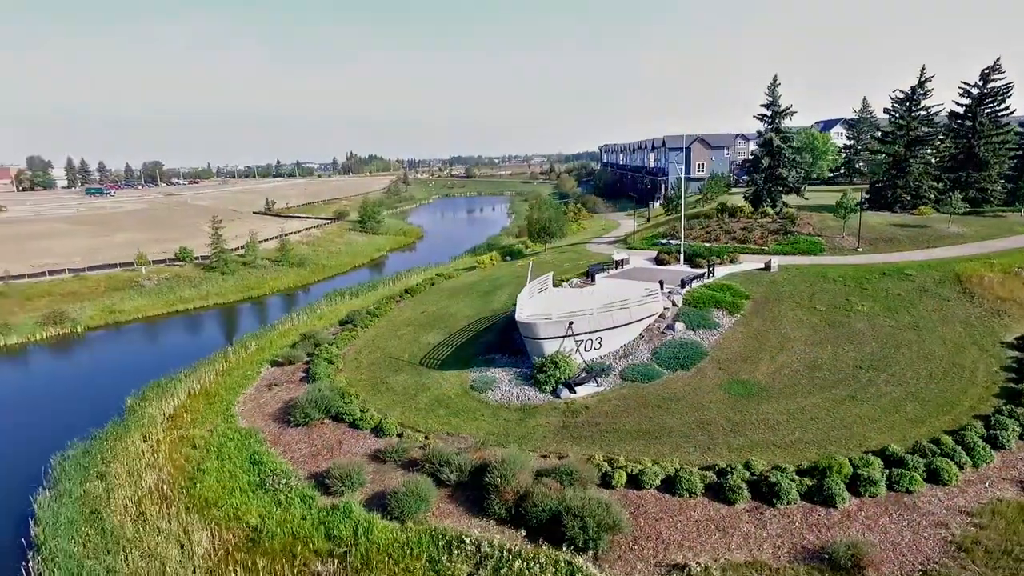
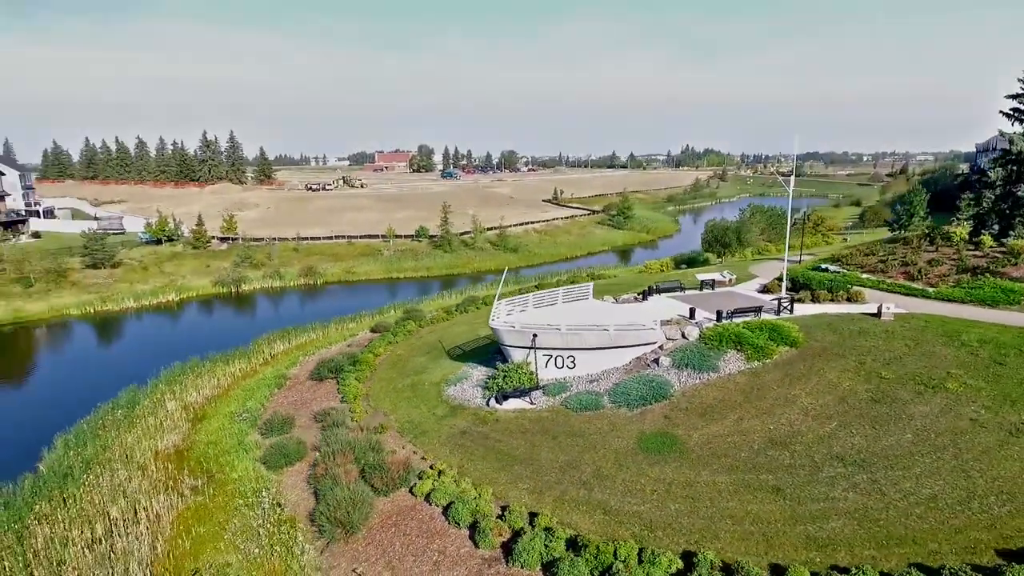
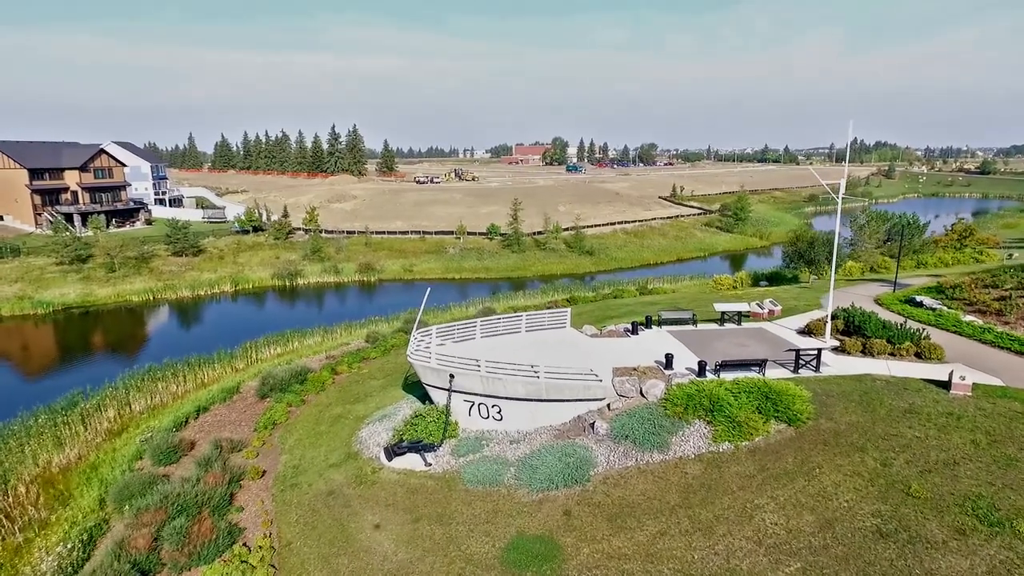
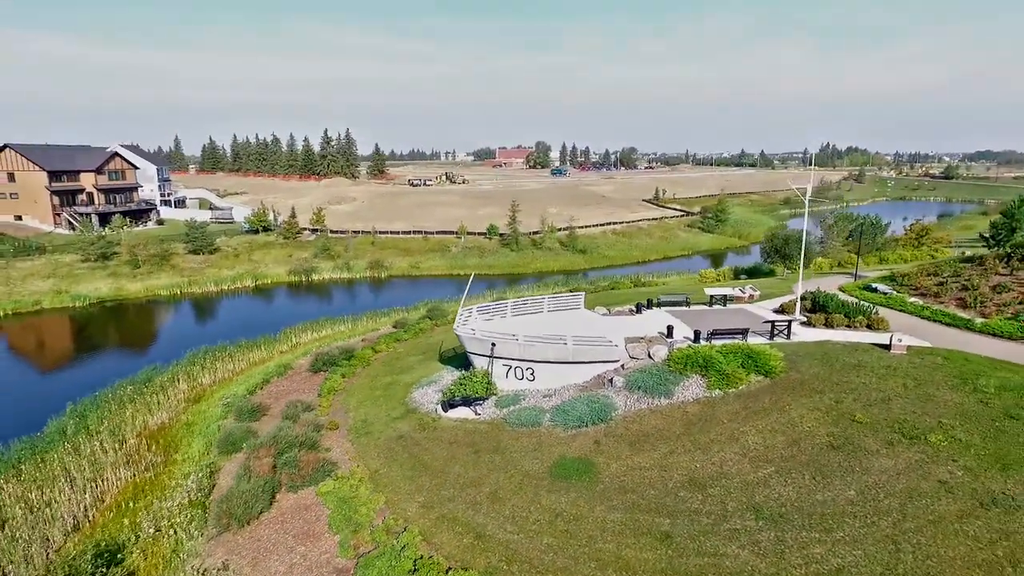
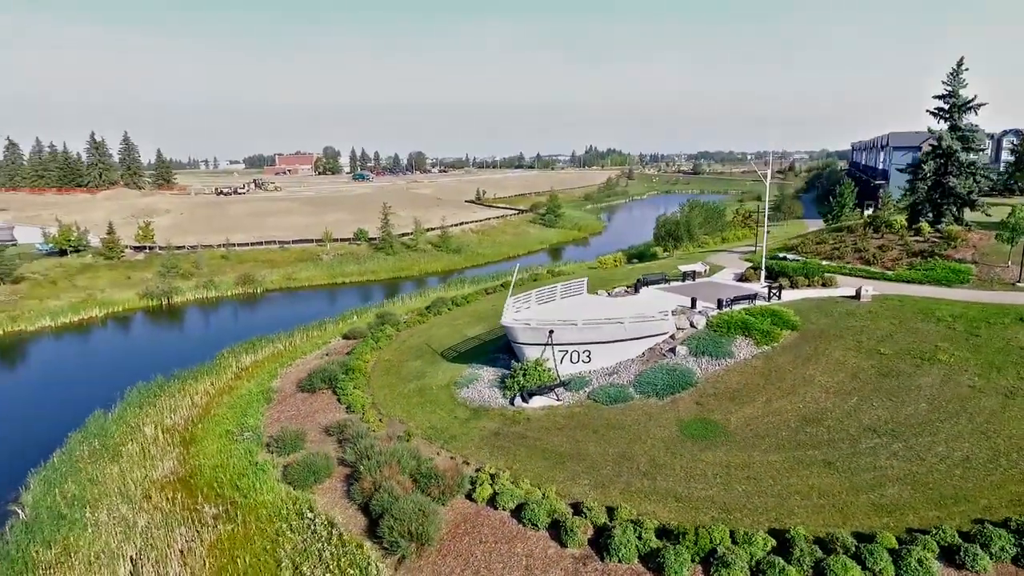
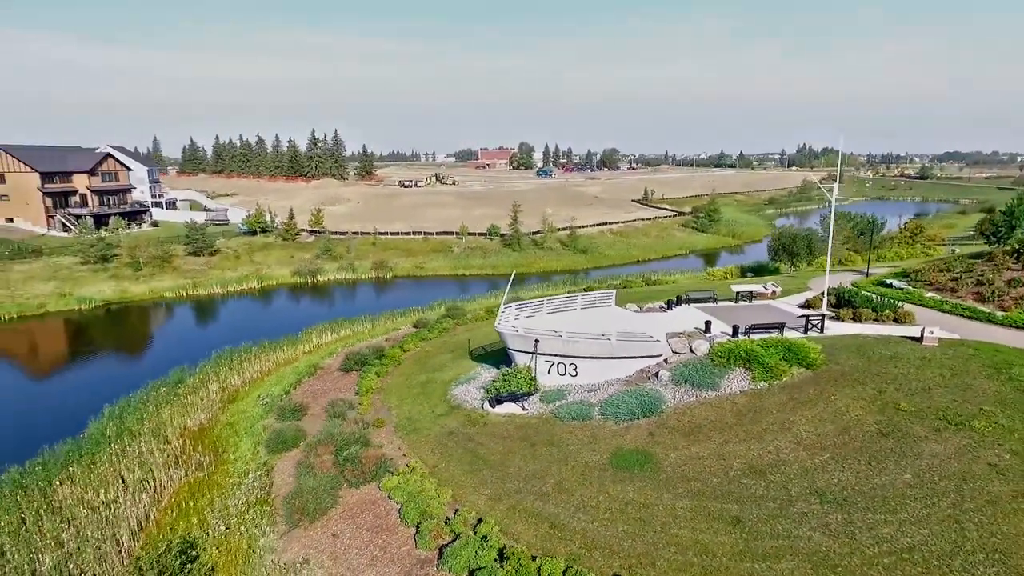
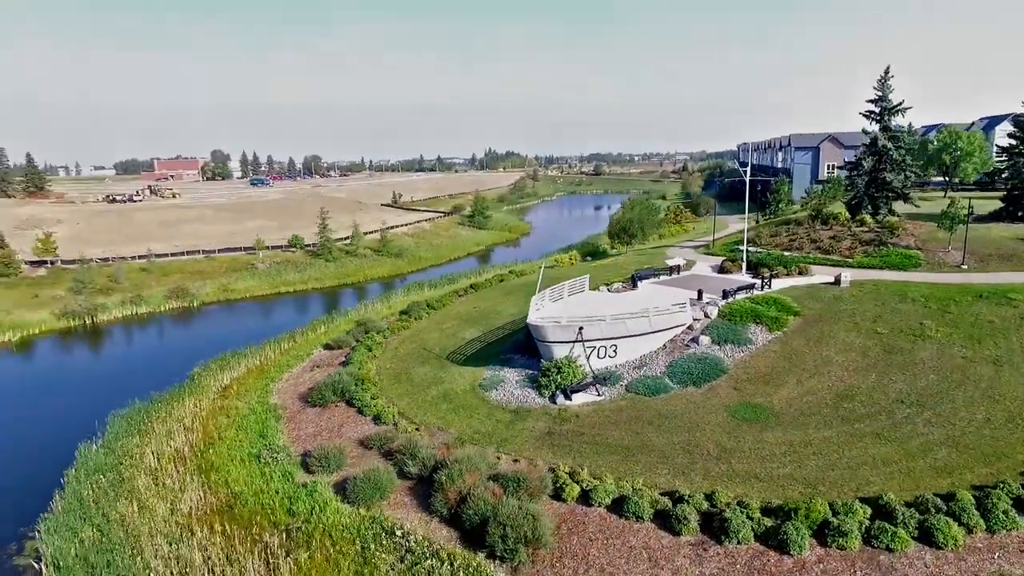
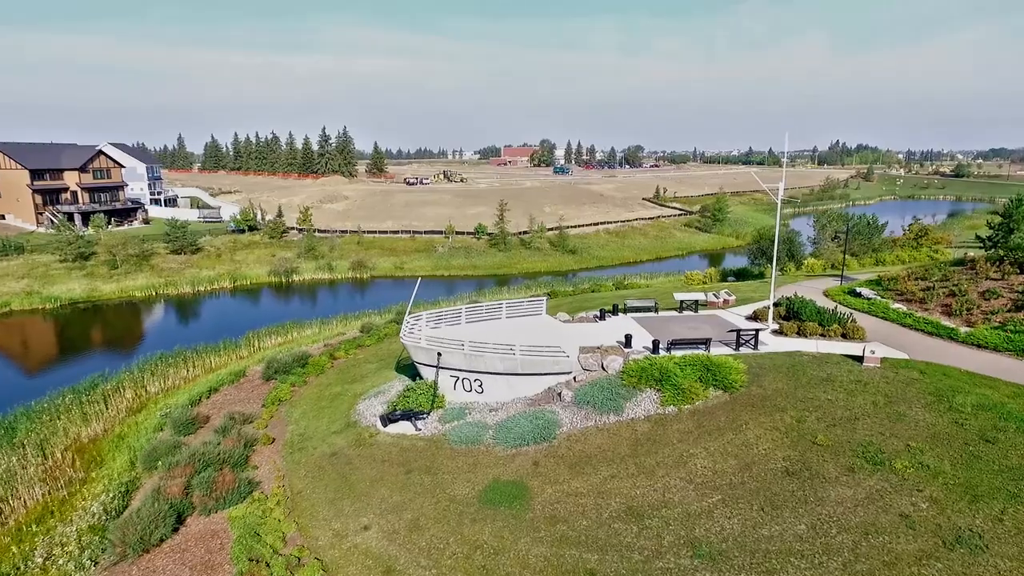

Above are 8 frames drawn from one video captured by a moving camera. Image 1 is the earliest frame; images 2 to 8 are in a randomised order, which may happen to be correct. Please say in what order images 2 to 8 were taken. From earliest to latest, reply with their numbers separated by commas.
7, 5, 2, 6, 4, 8, 3
